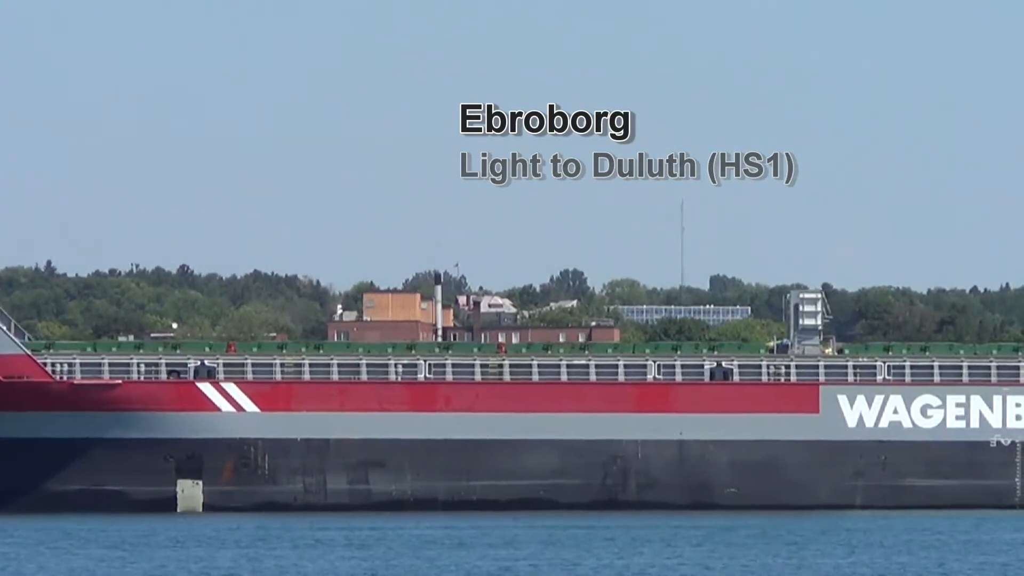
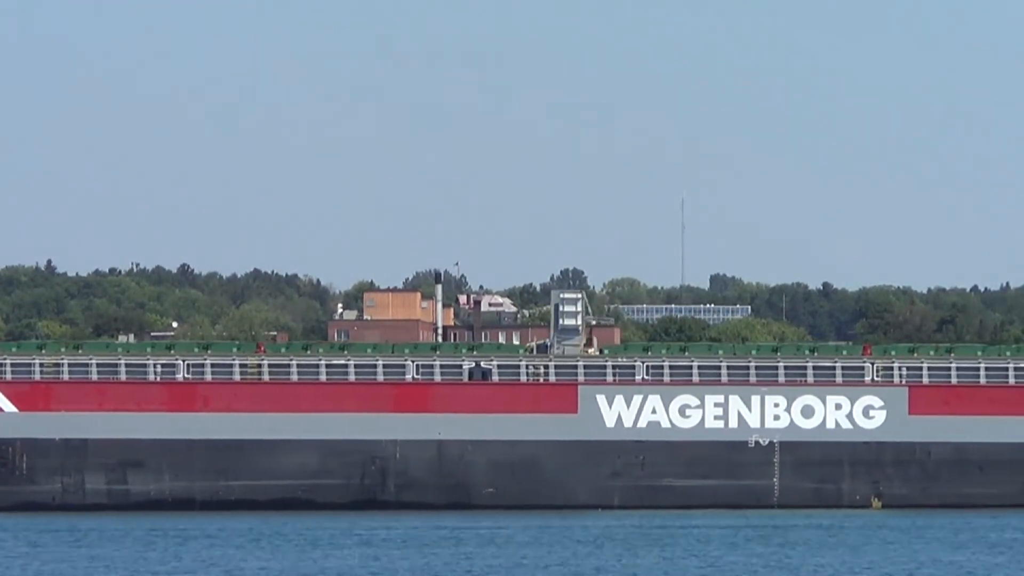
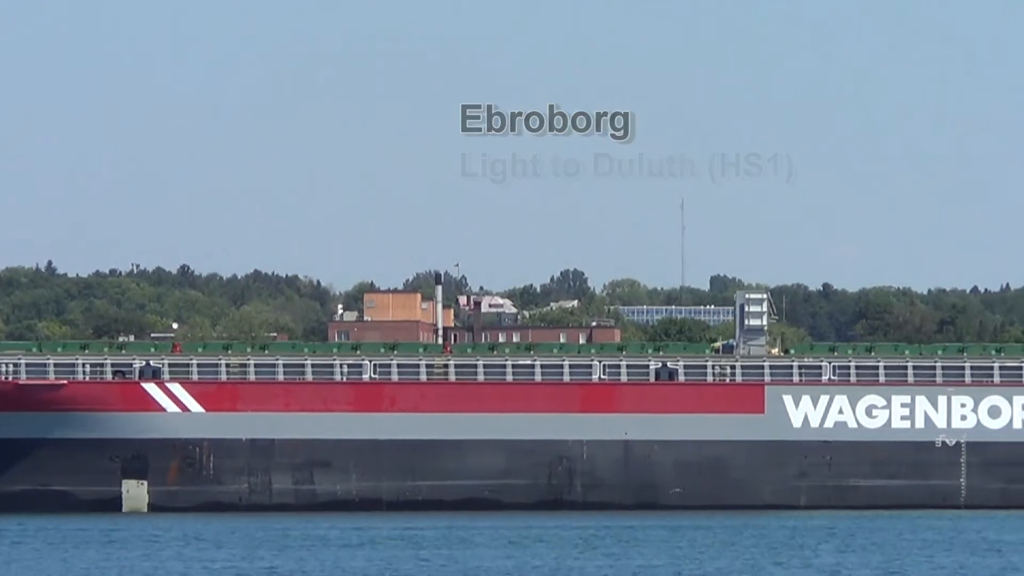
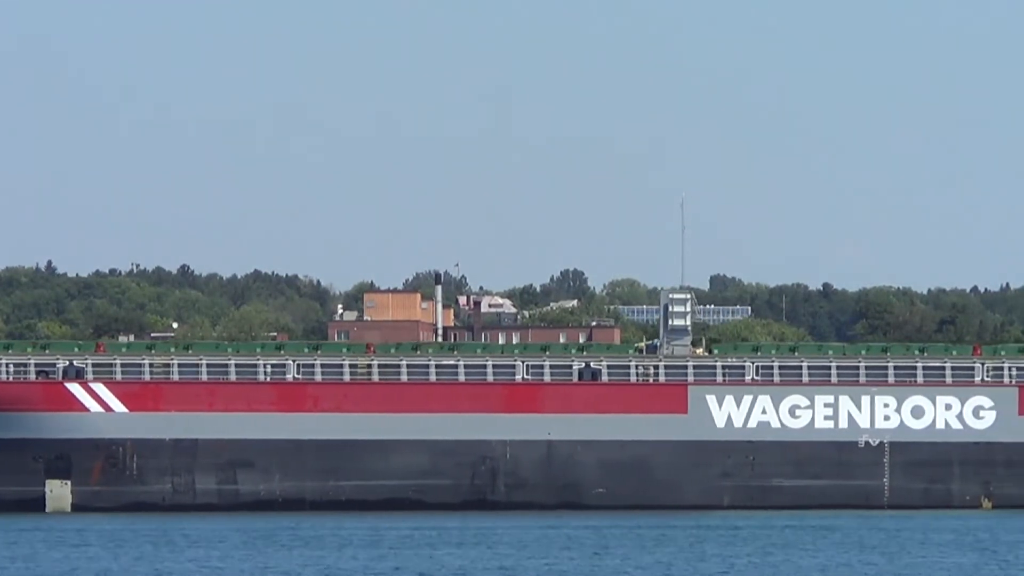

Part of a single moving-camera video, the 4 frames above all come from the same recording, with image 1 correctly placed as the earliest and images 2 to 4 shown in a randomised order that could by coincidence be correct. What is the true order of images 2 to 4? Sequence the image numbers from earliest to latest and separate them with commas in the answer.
3, 4, 2
